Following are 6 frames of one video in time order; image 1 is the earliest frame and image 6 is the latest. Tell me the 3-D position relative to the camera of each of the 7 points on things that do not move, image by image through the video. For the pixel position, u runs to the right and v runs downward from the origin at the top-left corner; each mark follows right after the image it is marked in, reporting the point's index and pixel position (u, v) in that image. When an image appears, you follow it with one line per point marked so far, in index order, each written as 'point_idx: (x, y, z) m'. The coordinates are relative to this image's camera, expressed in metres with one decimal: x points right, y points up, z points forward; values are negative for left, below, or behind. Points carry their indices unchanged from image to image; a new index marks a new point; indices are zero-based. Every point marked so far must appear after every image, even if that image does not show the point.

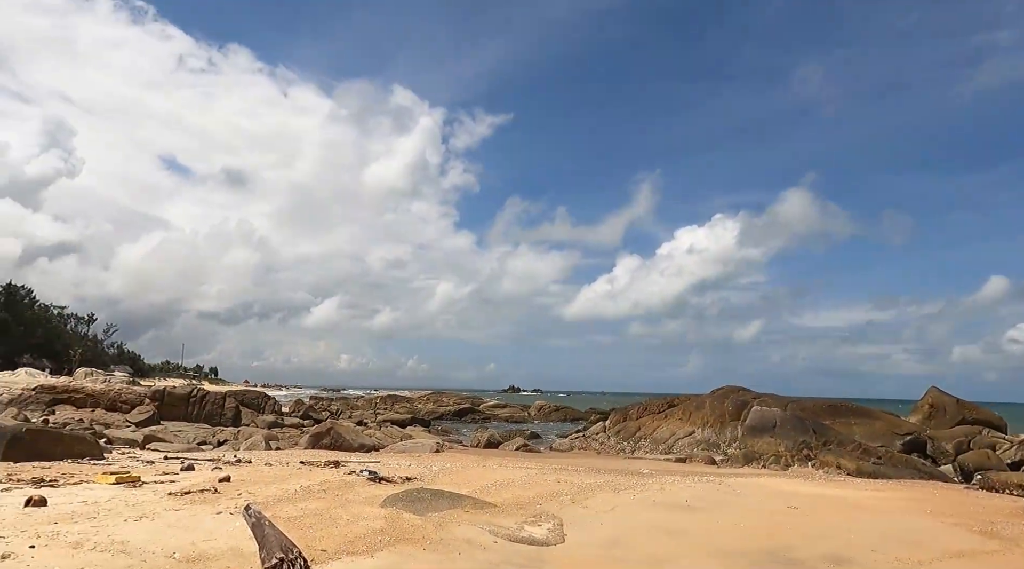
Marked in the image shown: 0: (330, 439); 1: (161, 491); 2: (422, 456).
0: (-4.7, -3.9, +20.1) m
1: (-3.8, -2.2, +8.4) m
2: (-2.1, -4.1, +18.3) m
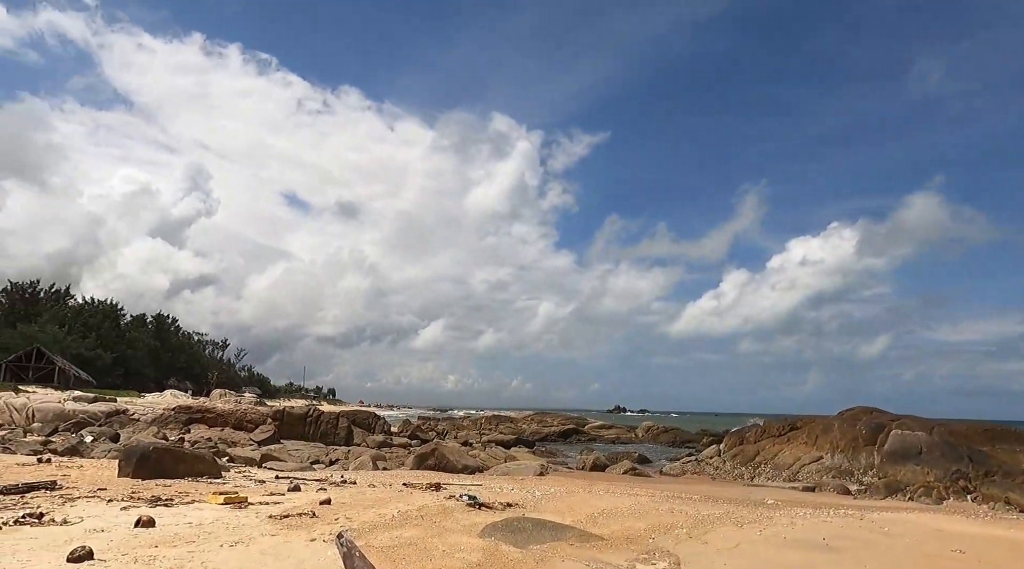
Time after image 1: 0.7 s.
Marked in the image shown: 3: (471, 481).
0: (-2.0, -4.5, +19.9) m
1: (-2.7, -2.5, +8.3) m
2: (+0.3, -4.5, +17.9) m
3: (-0.8, -3.8, +15.3) m
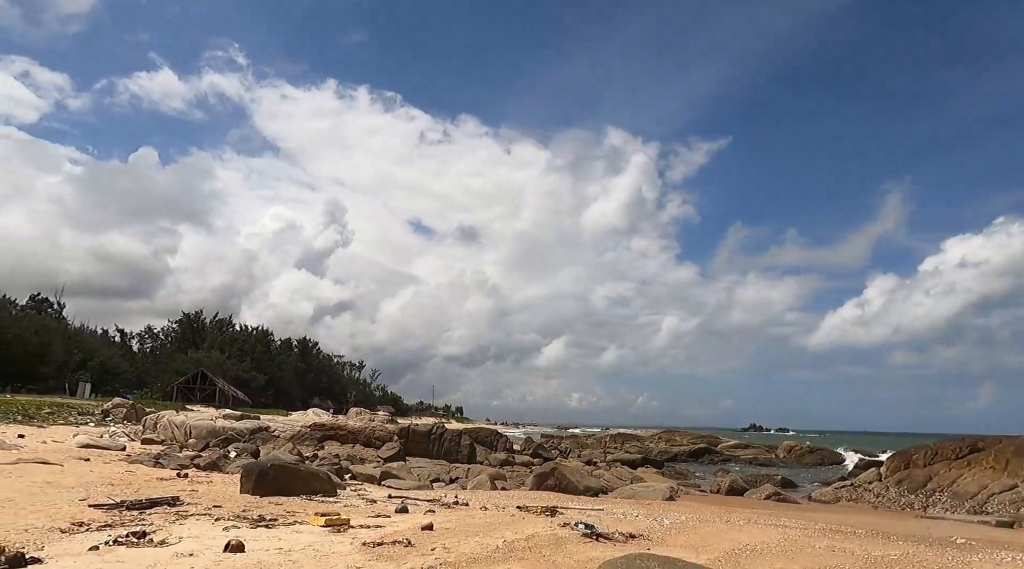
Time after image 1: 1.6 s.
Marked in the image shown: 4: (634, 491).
0: (+1.0, -4.7, +19.0) m
1: (-1.5, -2.5, +7.7) m
2: (+3.0, -4.7, +16.6) m
3: (+1.5, -4.0, +14.3) m
4: (+3.1, -5.2, +19.6) m
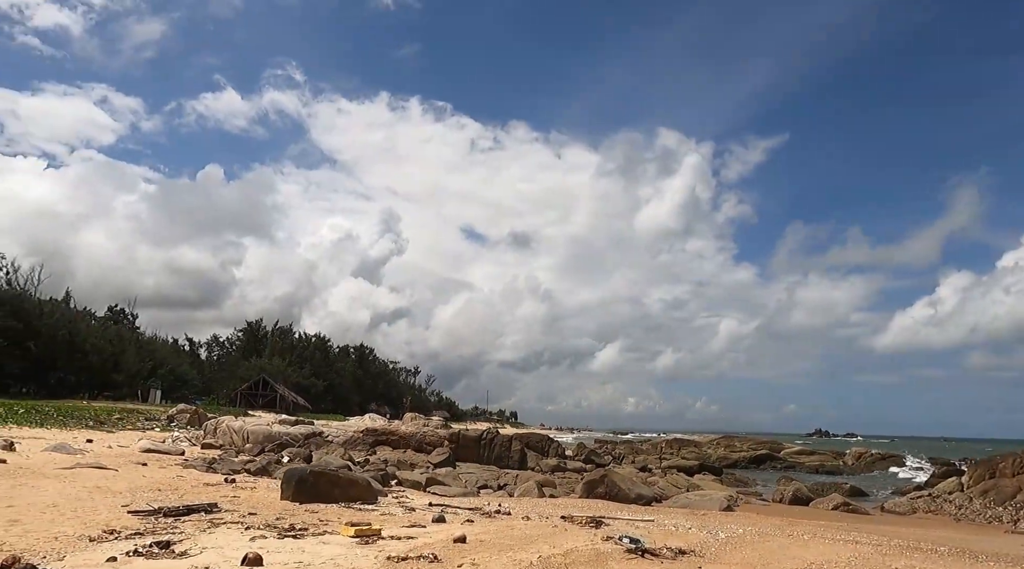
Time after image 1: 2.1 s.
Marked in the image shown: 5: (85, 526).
0: (+2.2, -4.7, +18.3) m
1: (-1.1, -2.5, +7.2) m
2: (+4.0, -4.6, +15.8) m
3: (+2.3, -4.0, +13.6) m
4: (+4.2, -5.1, +18.7) m
5: (-4.9, -2.8, +9.0) m
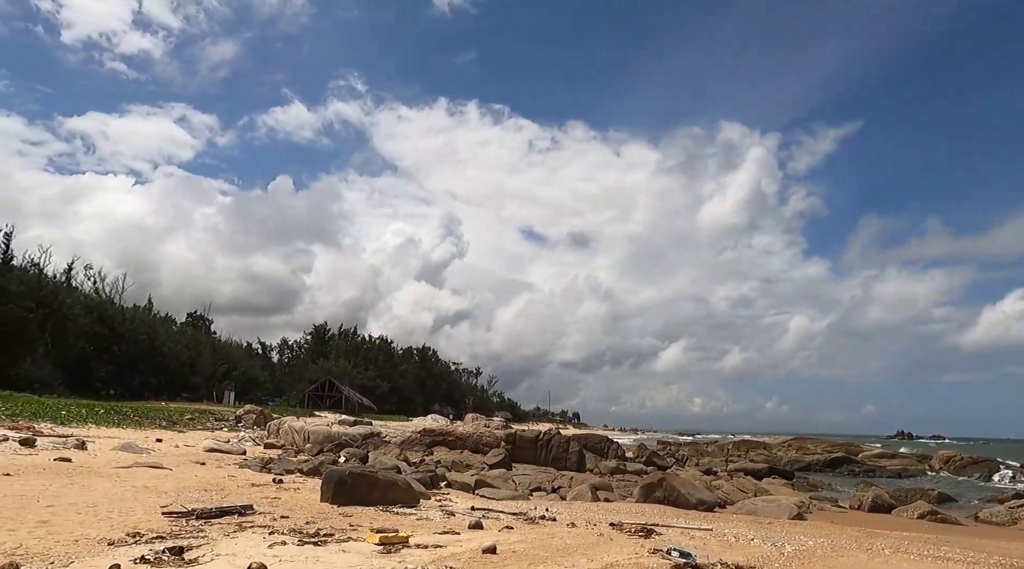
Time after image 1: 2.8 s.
0: (+3.3, -4.6, +17.4) m
1: (-0.8, -2.3, +6.6) m
2: (+5.0, -4.4, +14.8) m
3: (+3.1, -3.8, +12.7) m
4: (+5.5, -5.0, +17.7) m
5: (-4.4, -2.7, +8.7) m
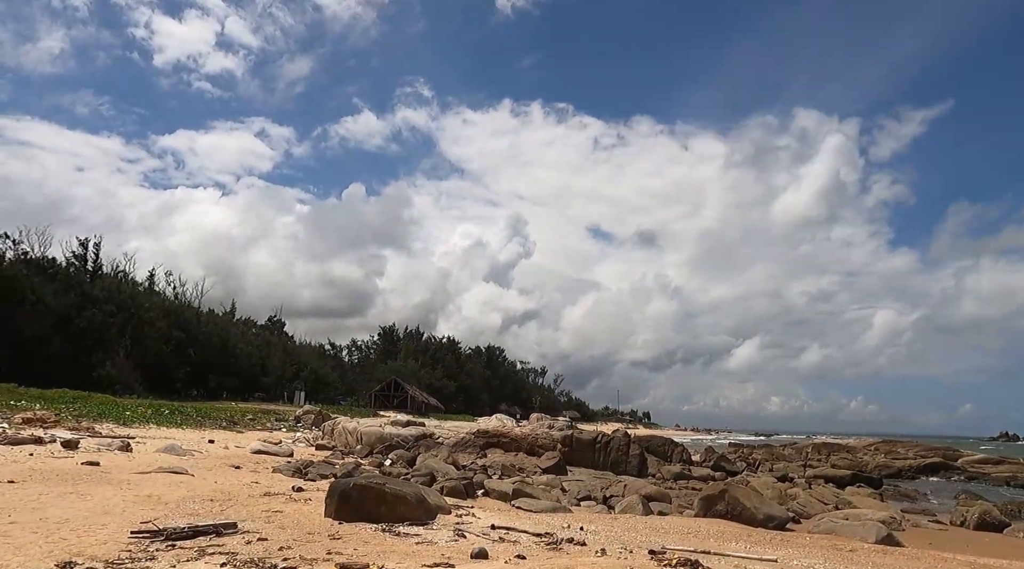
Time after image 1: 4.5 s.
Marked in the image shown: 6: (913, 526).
0: (+4.2, -4.3, +15.5) m
1: (-0.9, -2.2, +5.1) m
2: (+5.6, -4.1, +12.7) m
3: (+3.5, -3.5, +10.8) m
4: (+6.3, -4.7, +15.6) m
5: (-4.3, -2.5, +7.5) m
6: (+9.3, -5.6, +18.5) m
